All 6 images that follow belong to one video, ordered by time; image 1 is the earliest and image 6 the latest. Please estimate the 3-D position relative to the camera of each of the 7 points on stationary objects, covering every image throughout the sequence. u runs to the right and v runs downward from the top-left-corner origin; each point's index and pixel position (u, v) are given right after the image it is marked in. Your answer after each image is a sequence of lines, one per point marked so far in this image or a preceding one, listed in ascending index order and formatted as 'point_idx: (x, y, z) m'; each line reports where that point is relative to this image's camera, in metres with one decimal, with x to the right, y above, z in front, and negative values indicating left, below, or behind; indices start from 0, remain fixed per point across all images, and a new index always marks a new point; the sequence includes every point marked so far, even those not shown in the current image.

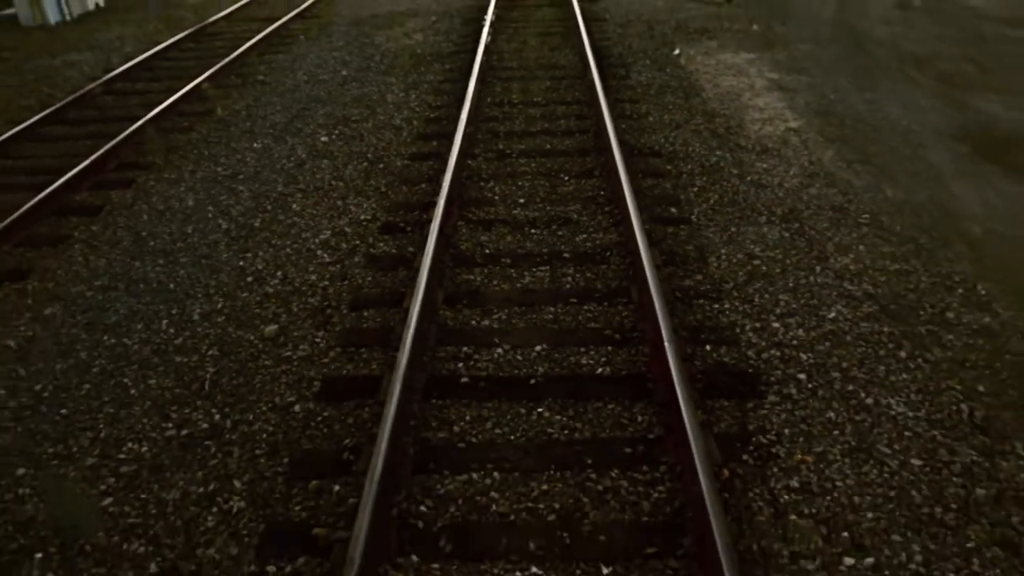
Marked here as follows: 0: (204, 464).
0: (-1.4, -0.8, +3.5) m
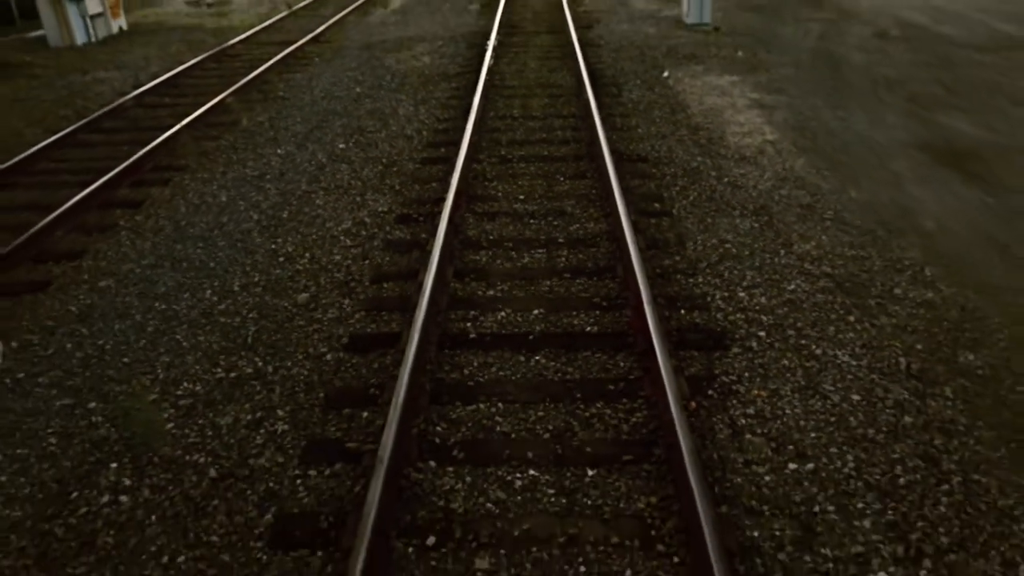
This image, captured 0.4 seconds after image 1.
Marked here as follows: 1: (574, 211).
0: (-1.4, -0.6, +4.1) m
1: (+0.5, +0.6, +6.2) m
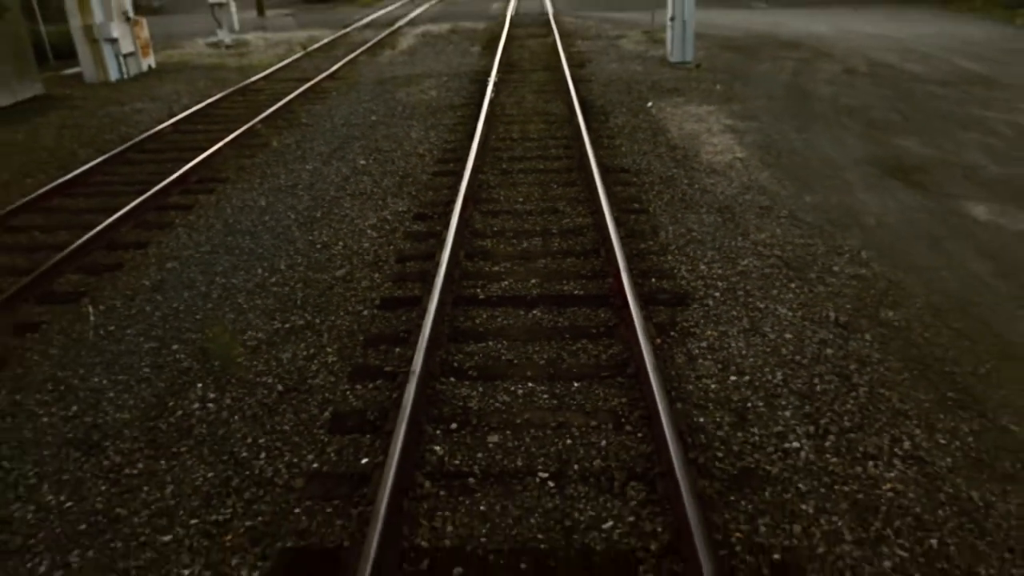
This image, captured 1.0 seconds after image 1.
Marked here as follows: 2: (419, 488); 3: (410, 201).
0: (-1.4, -0.4, +5.1) m
1: (+0.5, +0.8, +7.3) m
2: (-0.5, -1.0, +3.6) m
3: (-1.1, +0.9, +7.7) m
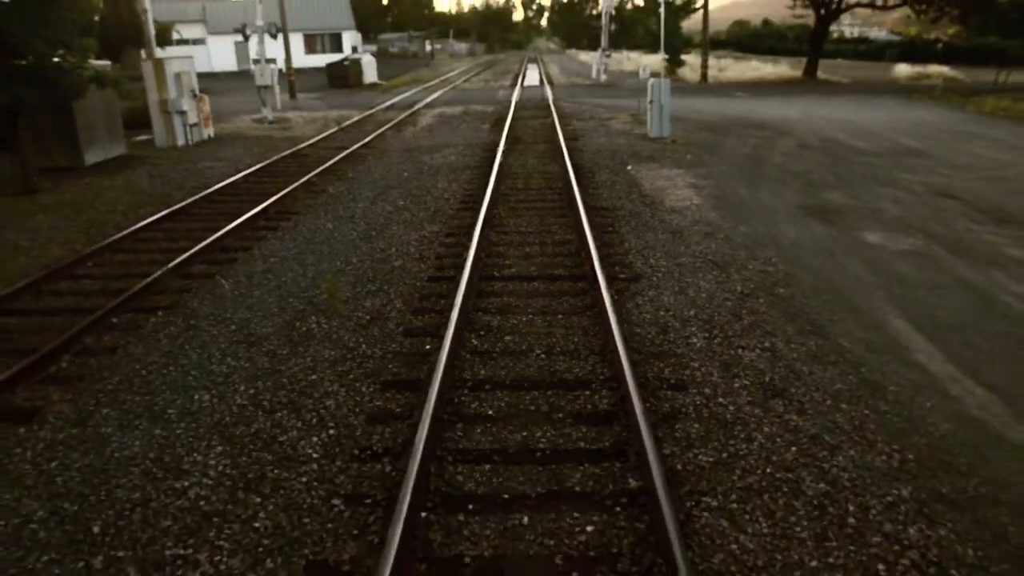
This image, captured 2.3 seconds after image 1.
0: (-1.4, -0.1, +7.5) m
1: (+0.6, +0.8, +9.8) m
2: (-0.4, -0.6, +6.0) m
3: (-1.0, +0.9, +10.2) m
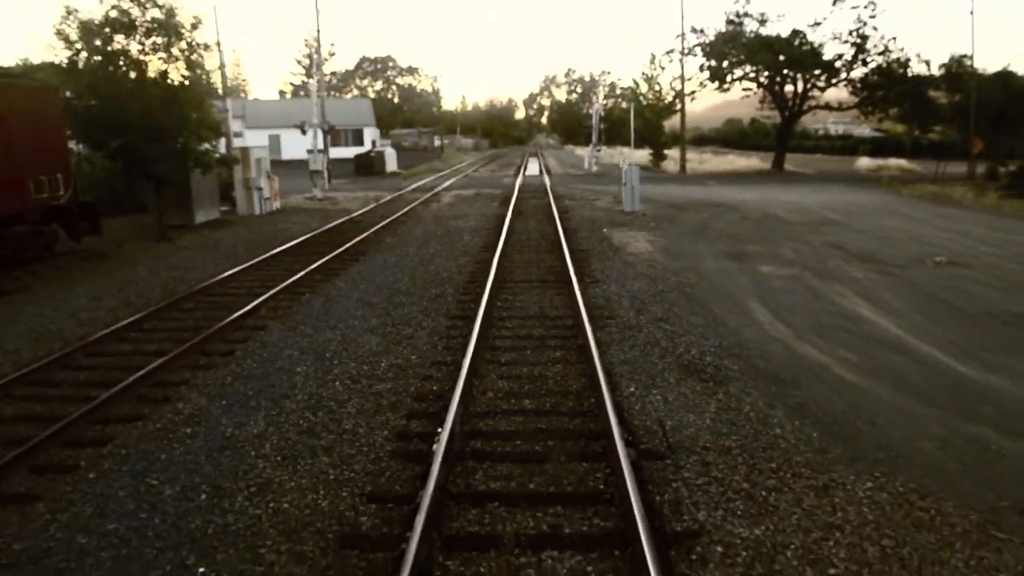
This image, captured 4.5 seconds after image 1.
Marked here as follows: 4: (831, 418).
0: (-1.2, 0.0, +12.2) m
1: (+0.7, +0.6, +14.6) m
2: (-0.3, -0.3, +10.6) m
3: (-0.9, +0.6, +15.0) m
4: (+3.1, -1.3, +7.2) m
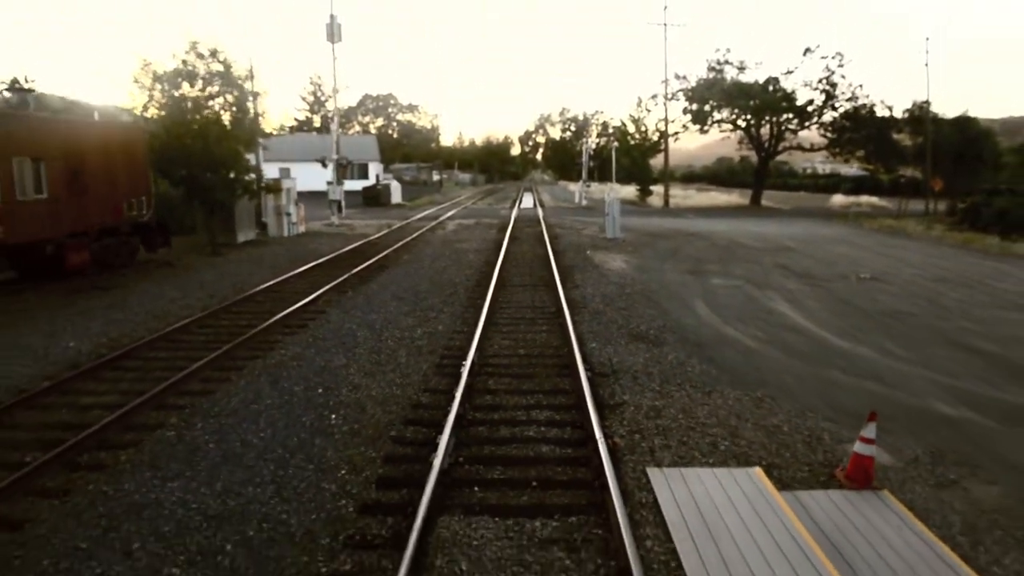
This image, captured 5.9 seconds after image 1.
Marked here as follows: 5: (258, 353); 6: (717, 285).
0: (-1.3, 0.0, +15.5) m
1: (+0.7, +0.4, +18.0) m
2: (-0.3, -0.2, +14.0) m
3: (-0.9, +0.5, +18.4) m
4: (+3.1, -1.1, +10.6) m
5: (-3.6, -0.9, +10.4) m
6: (+5.0, +0.1, +18.1) m
